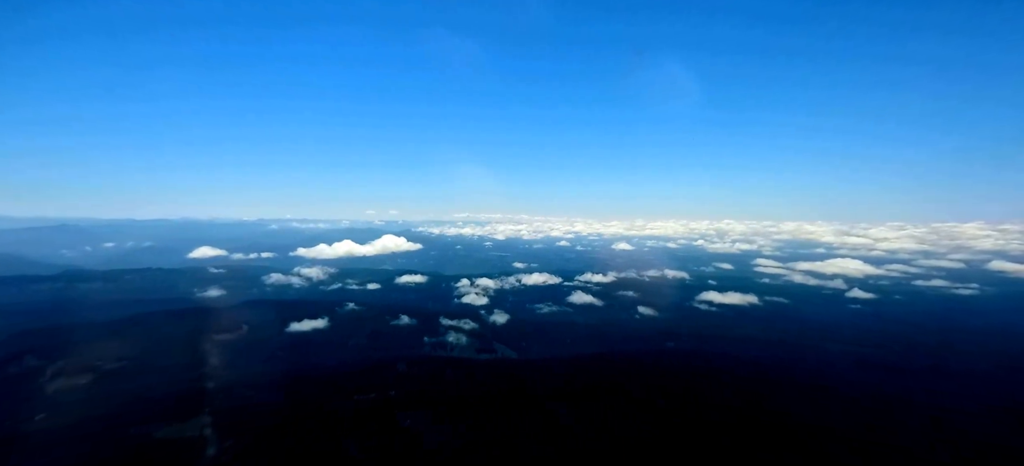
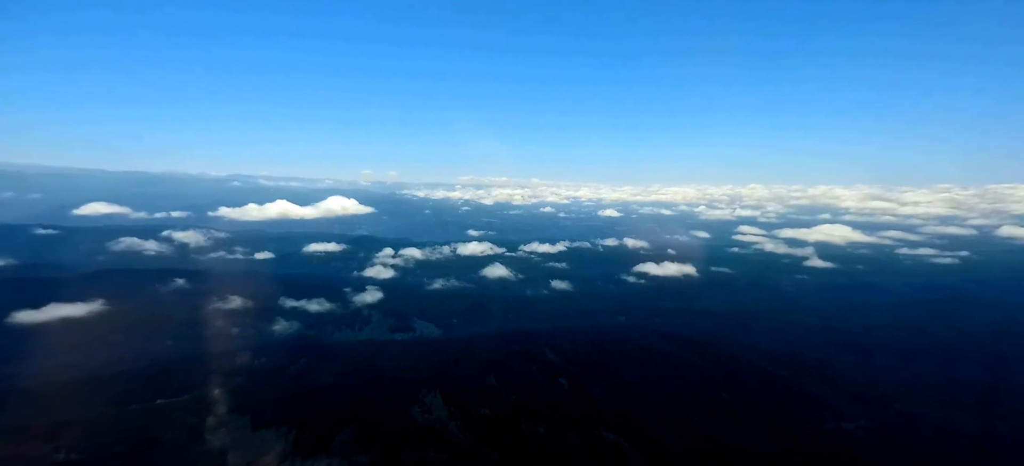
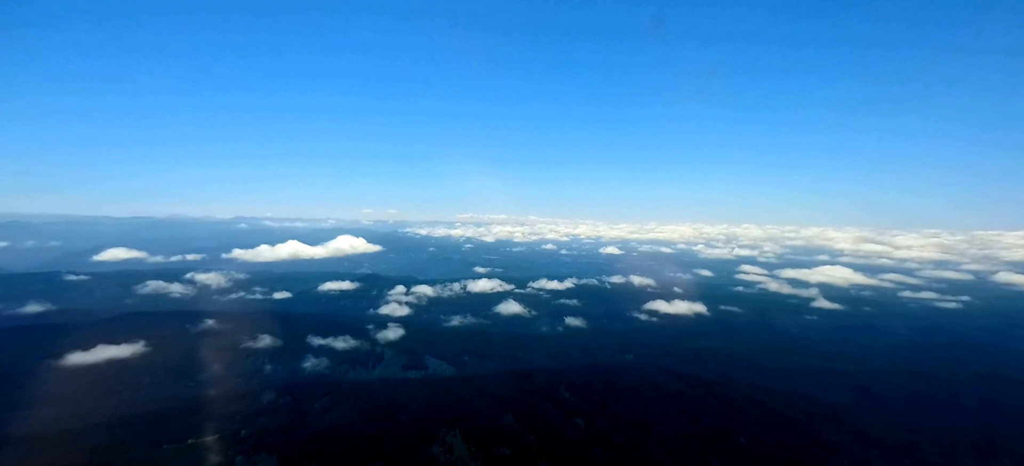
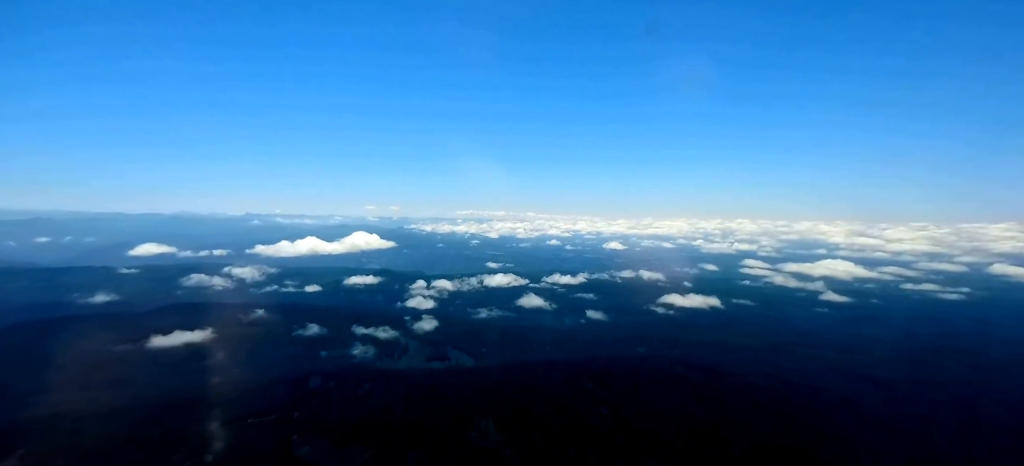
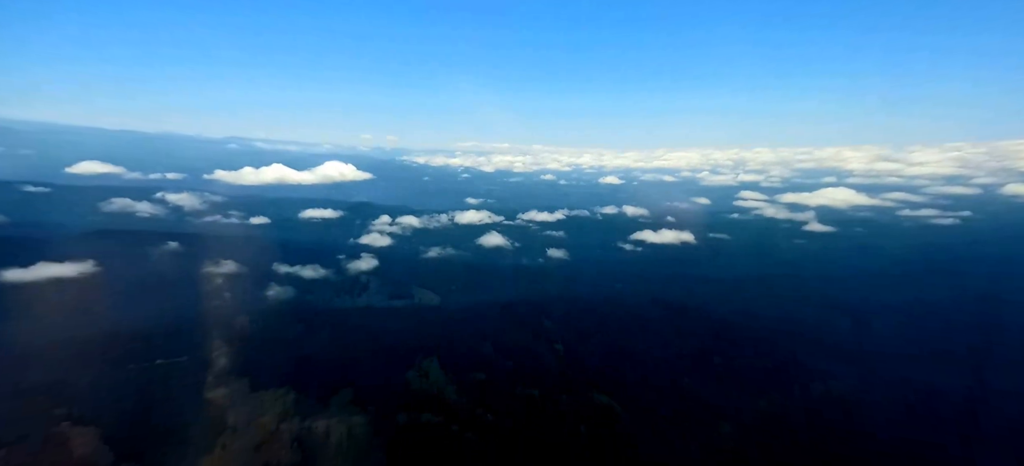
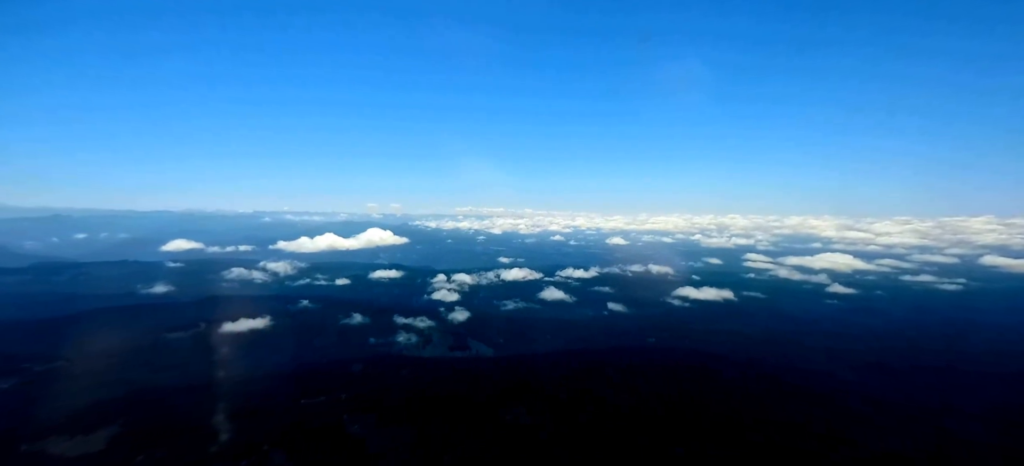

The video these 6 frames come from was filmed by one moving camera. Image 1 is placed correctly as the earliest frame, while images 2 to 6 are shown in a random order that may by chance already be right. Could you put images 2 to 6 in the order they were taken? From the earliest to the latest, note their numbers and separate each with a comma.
6, 4, 3, 2, 5
